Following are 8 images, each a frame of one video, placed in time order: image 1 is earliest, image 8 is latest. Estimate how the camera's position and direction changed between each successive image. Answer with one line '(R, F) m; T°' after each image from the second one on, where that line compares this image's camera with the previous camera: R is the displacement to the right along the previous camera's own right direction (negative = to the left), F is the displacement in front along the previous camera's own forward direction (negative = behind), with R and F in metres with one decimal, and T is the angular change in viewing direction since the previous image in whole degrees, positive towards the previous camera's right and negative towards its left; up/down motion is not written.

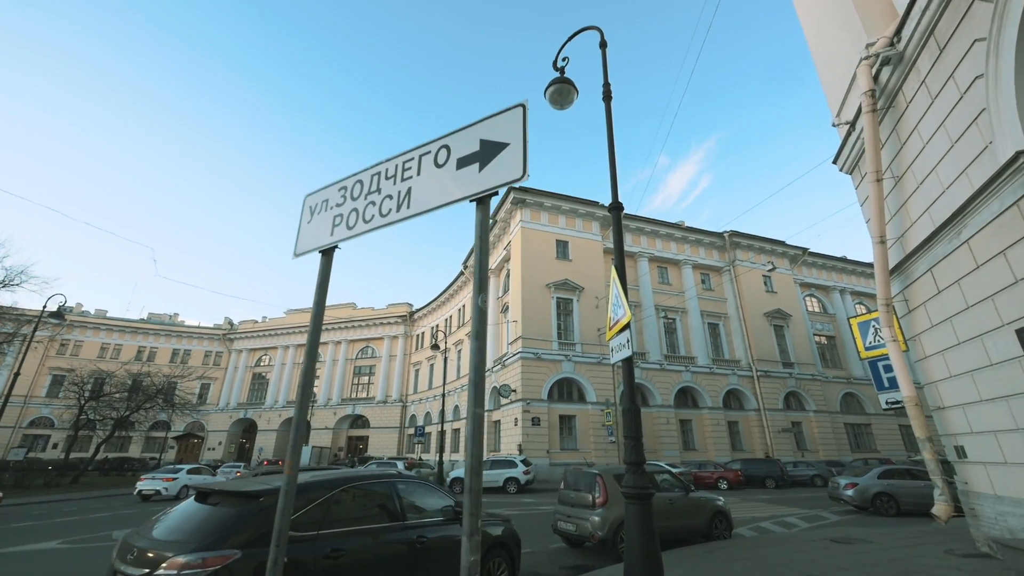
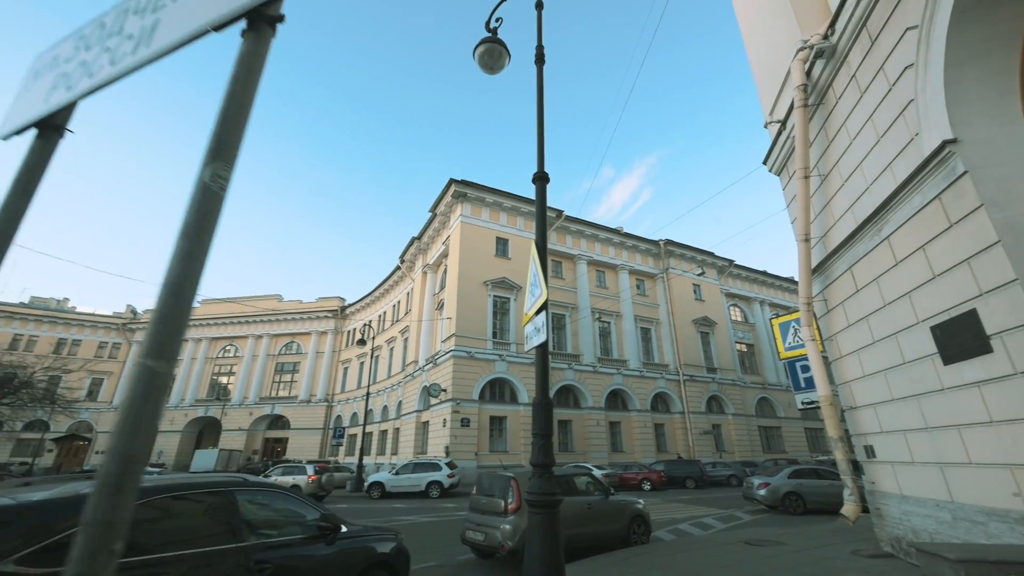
(+0.5, +0.8) m; +7°
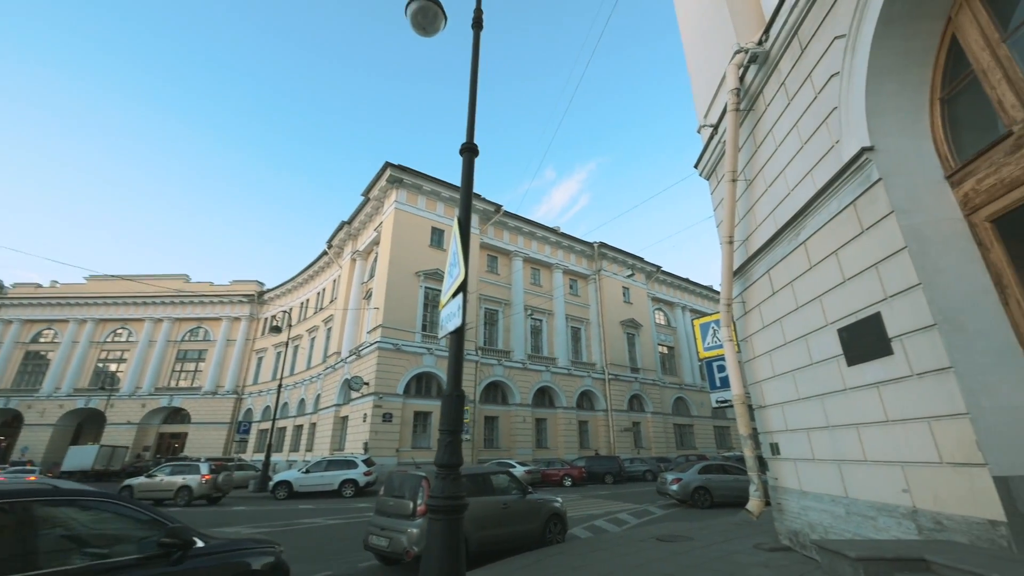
(+0.2, +0.5) m; +8°
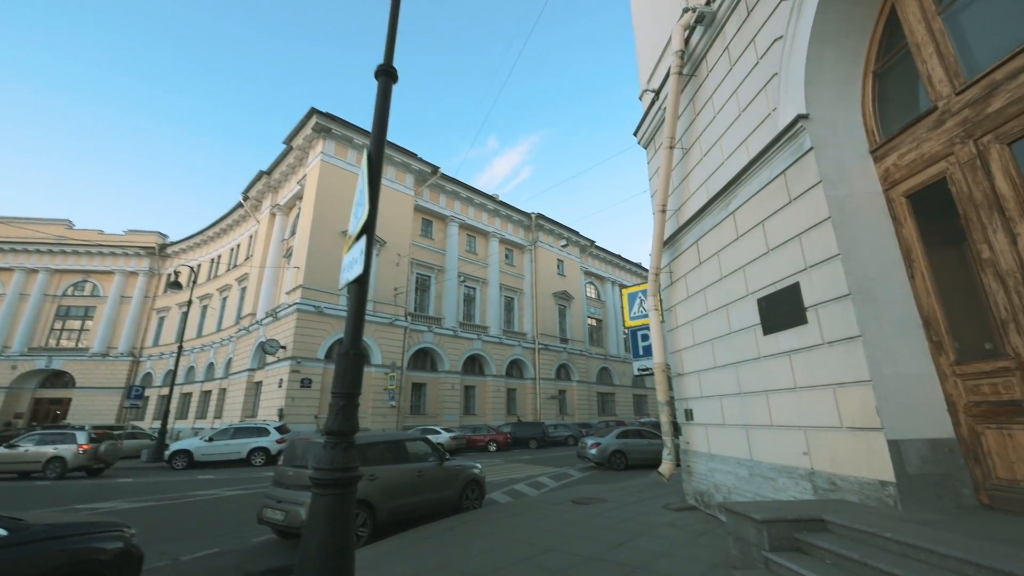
(+0.2, +0.5) m; +8°
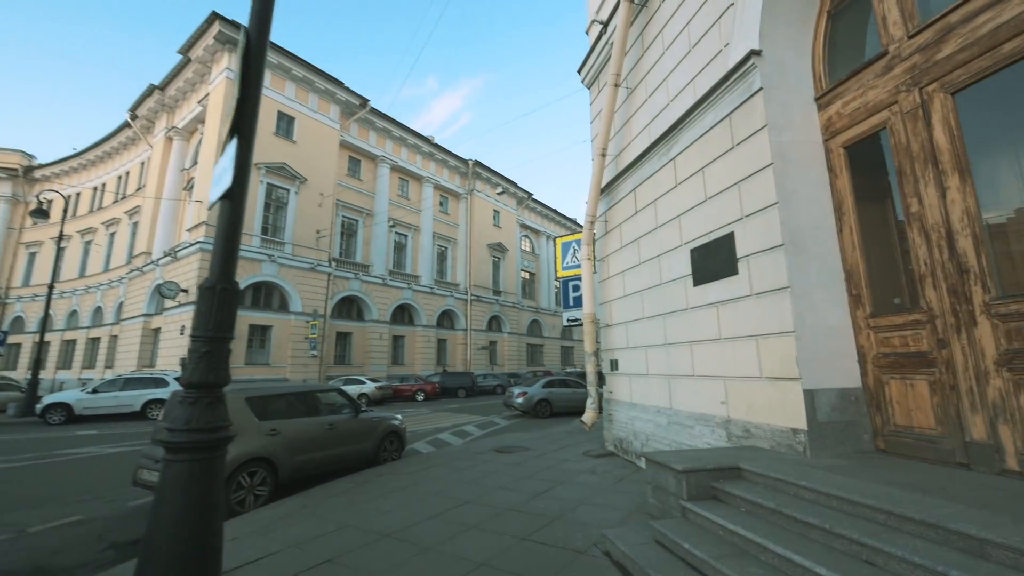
(+0.1, +0.5) m; +9°
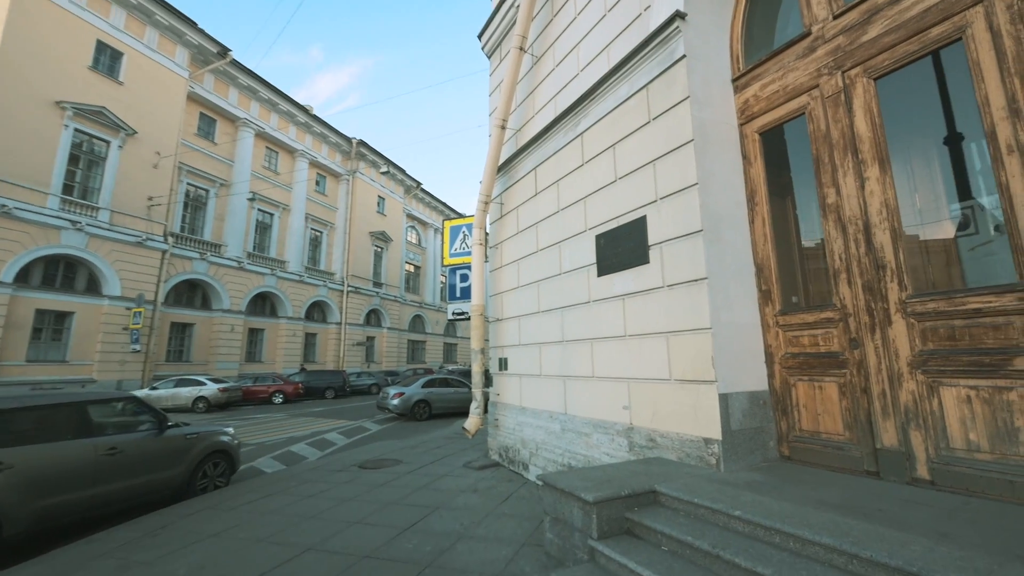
(+0.1, +1.0) m; +15°
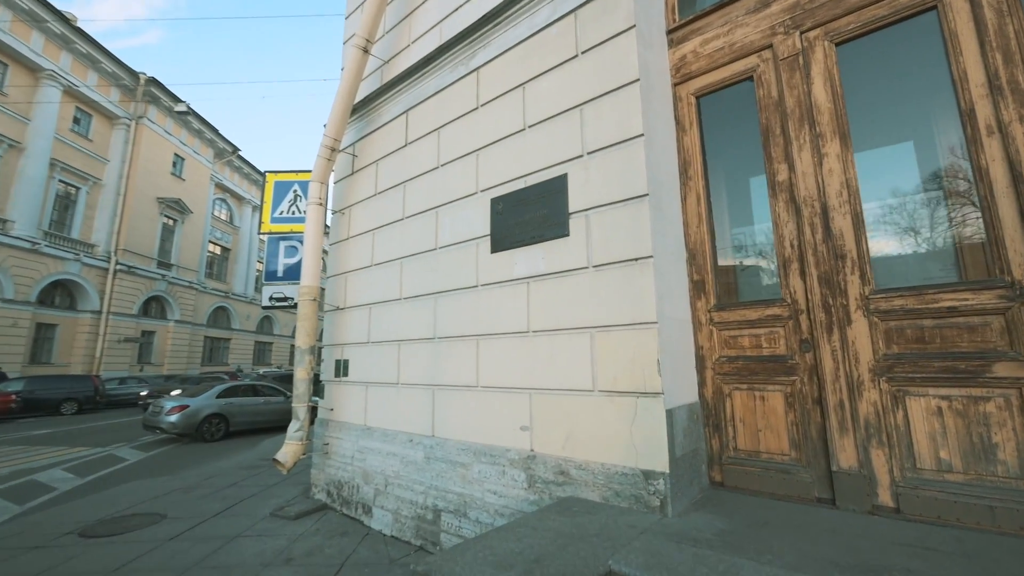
(-0.2, +1.4) m; +21°
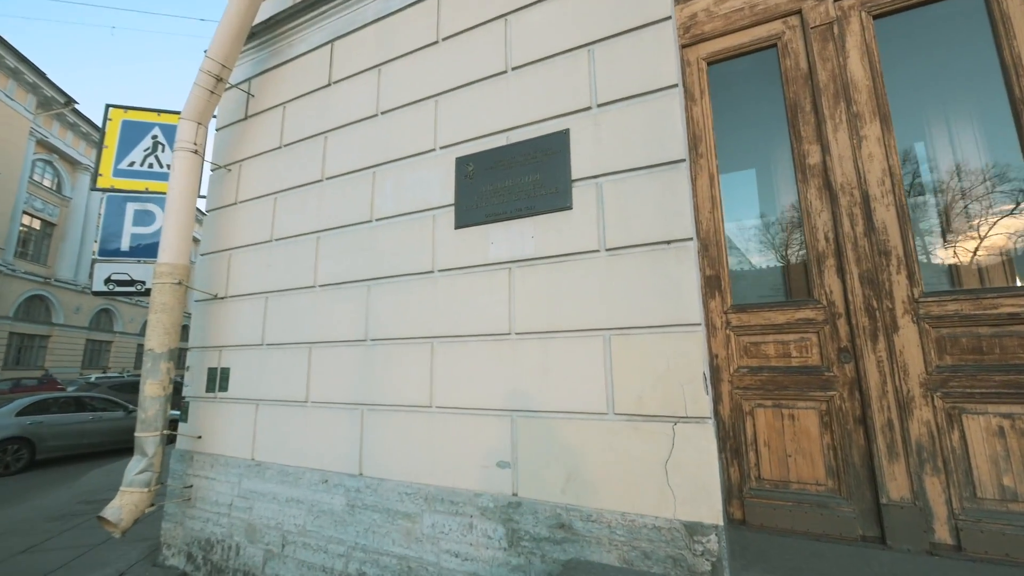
(-0.5, +0.9) m; +13°
